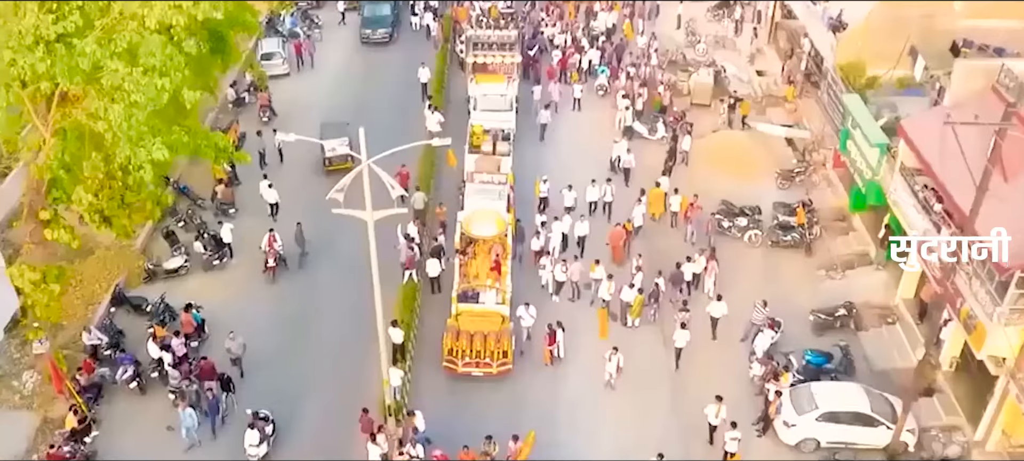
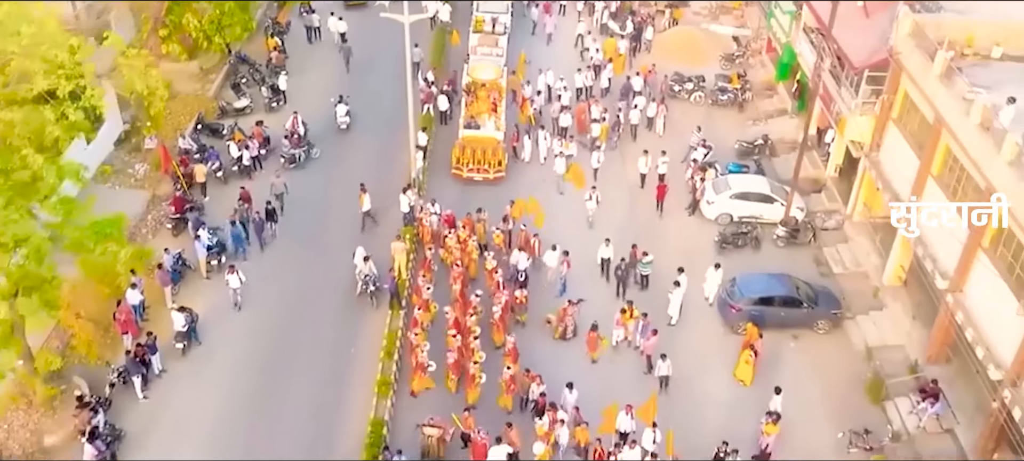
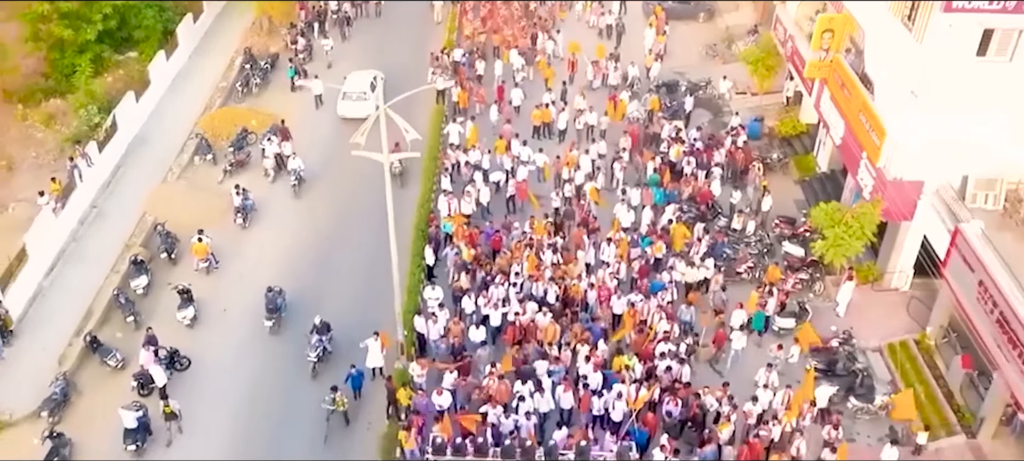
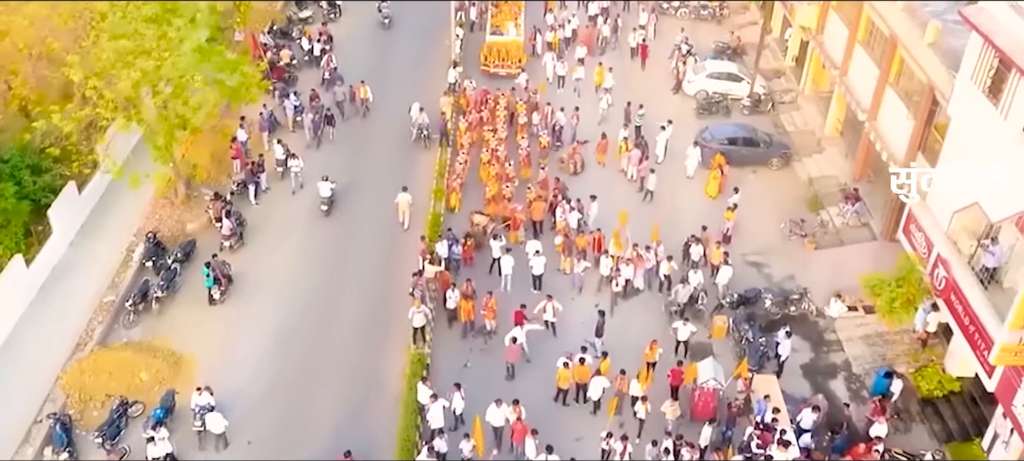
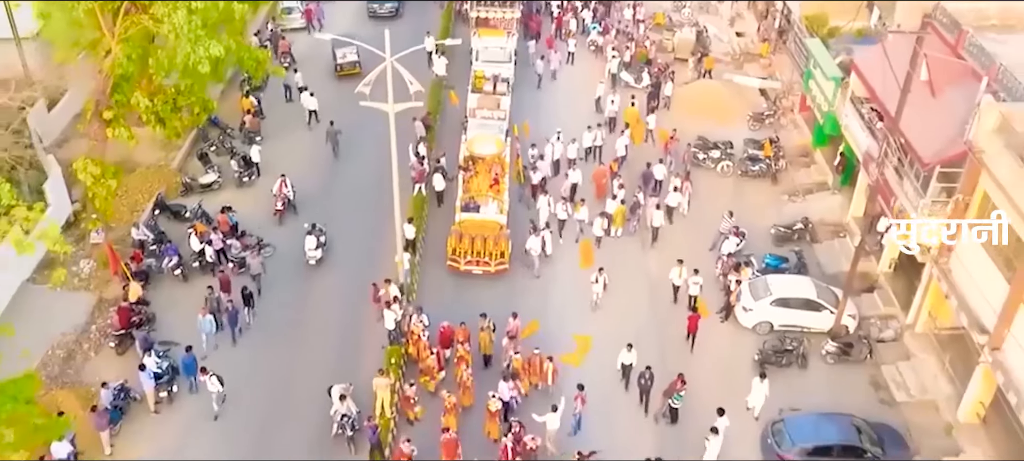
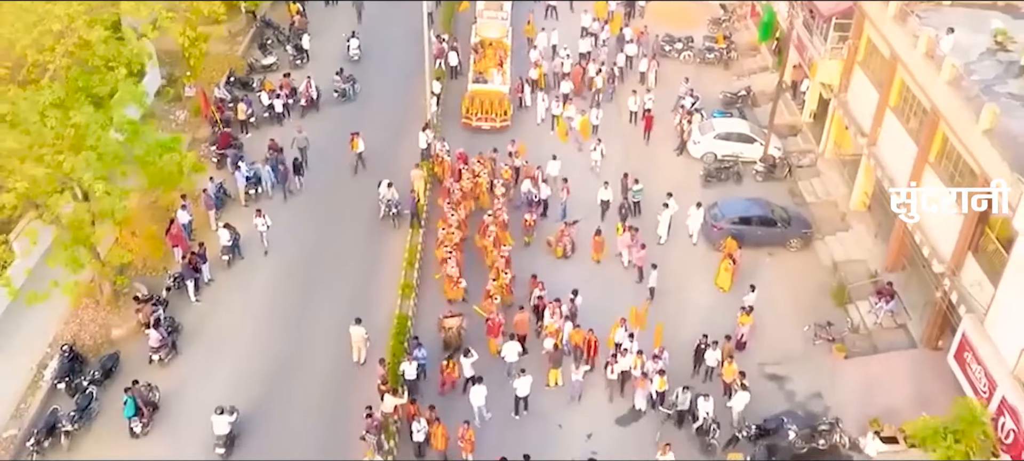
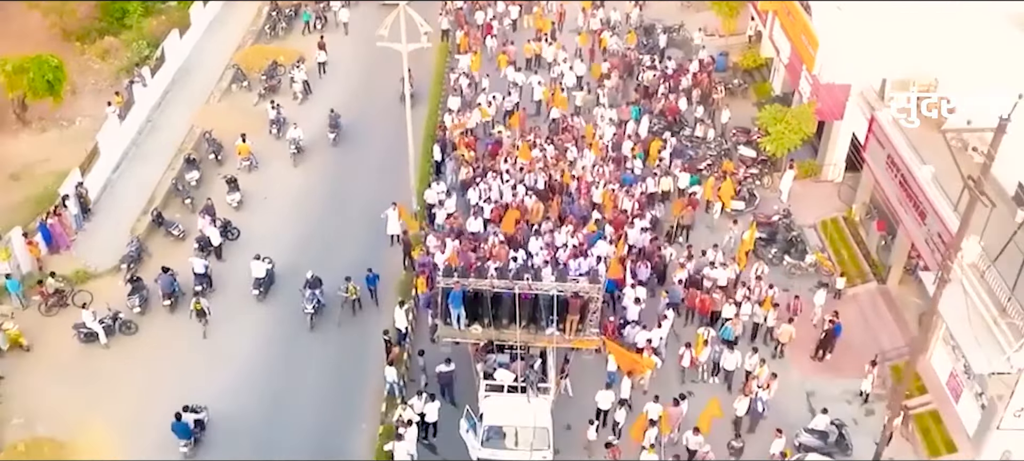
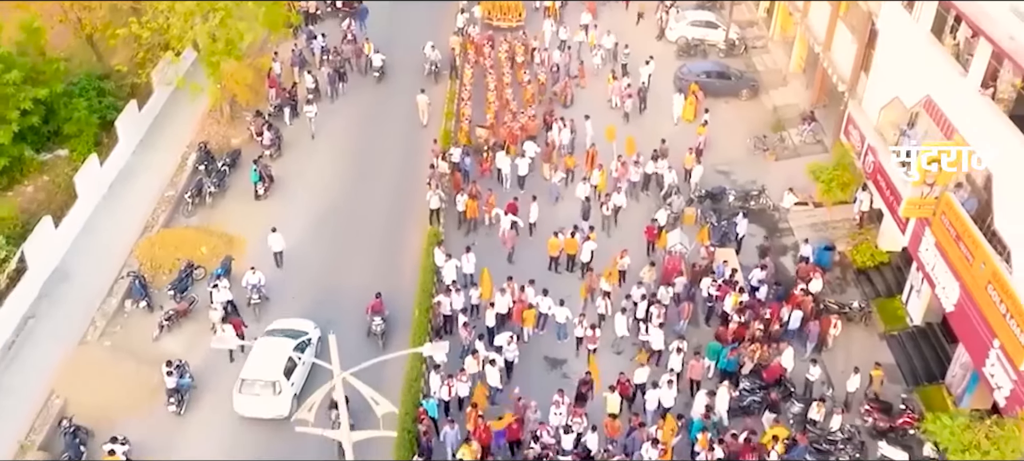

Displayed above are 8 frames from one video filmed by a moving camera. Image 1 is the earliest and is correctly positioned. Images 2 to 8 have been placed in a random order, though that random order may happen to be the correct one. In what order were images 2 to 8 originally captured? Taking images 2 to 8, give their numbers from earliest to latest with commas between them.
5, 2, 6, 4, 8, 3, 7
